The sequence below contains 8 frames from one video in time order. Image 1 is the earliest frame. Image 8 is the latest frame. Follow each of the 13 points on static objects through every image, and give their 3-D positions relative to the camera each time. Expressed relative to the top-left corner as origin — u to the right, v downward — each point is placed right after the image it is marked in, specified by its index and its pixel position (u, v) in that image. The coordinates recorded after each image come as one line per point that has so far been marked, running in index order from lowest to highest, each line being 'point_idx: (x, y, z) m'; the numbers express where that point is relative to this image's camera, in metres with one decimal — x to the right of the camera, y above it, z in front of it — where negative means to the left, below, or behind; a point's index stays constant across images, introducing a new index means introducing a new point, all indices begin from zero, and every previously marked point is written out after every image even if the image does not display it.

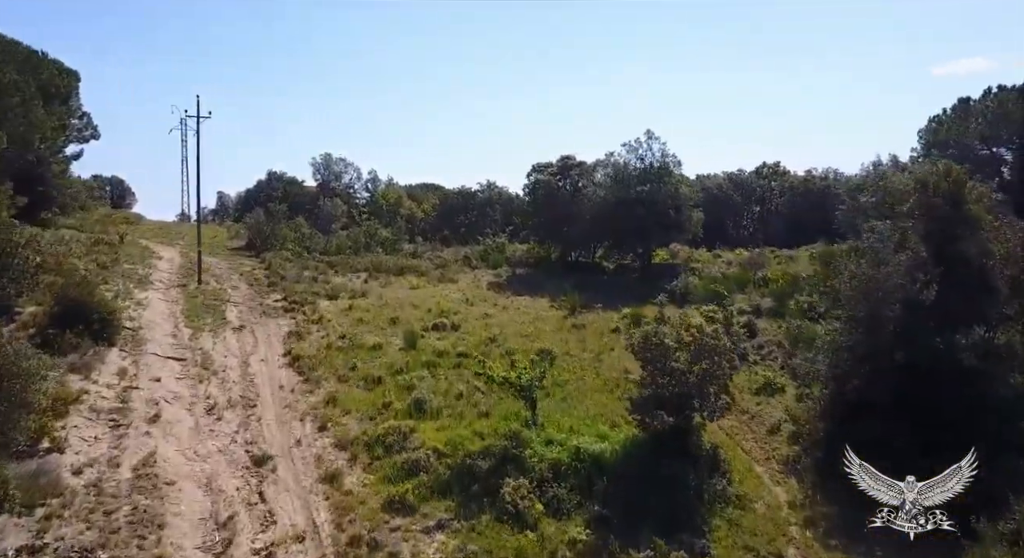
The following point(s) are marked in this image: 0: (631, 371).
0: (+3.3, -2.6, +19.8) m
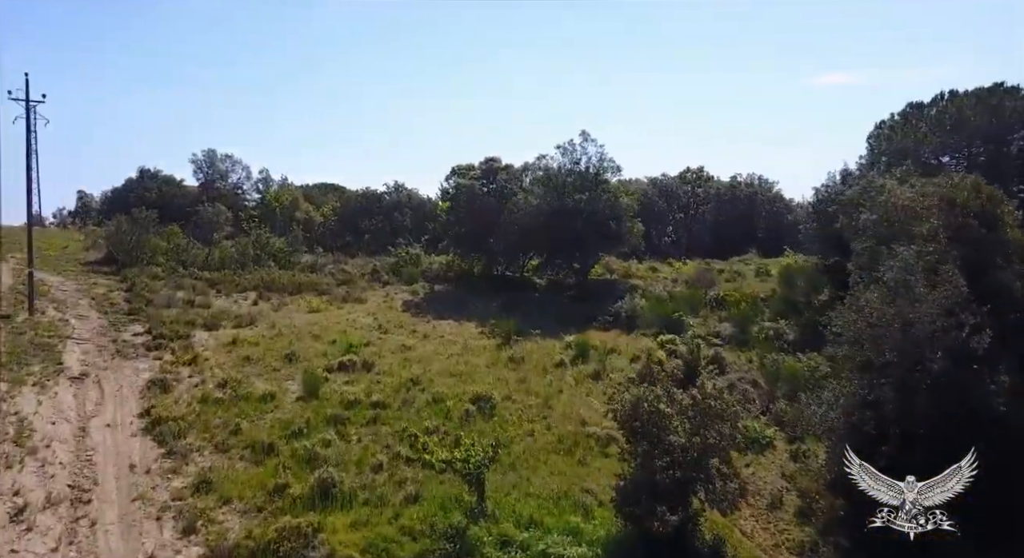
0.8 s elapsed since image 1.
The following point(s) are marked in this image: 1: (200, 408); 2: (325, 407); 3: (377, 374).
0: (+1.7, -3.3, +16.4) m
1: (-6.9, -2.9, +15.7) m
2: (-4.4, -3.0, +16.7) m
3: (-3.6, -2.6, +19.0) m
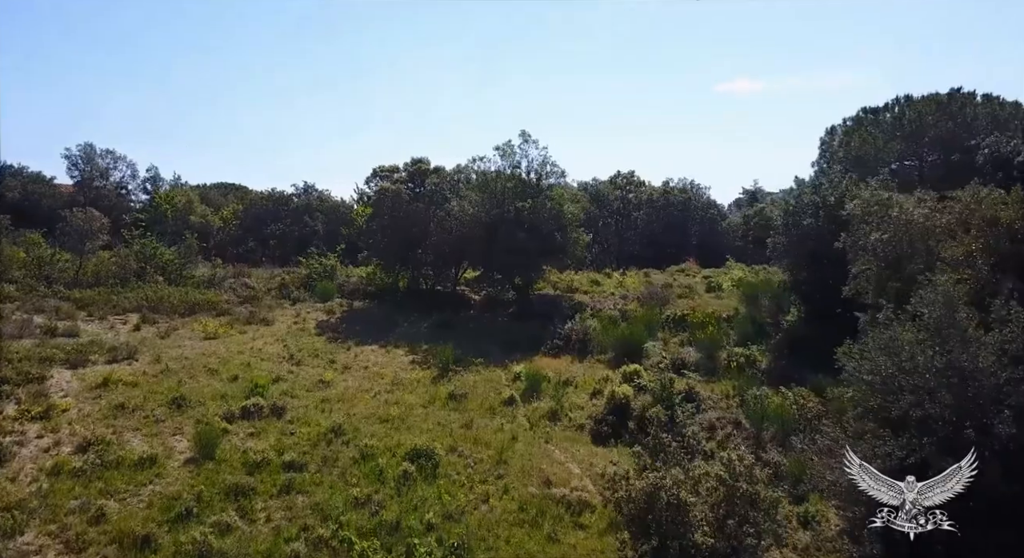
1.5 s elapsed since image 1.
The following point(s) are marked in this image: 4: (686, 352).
0: (+0.8, -3.8, +13.6) m
1: (-7.8, -3.5, +11.8) m
2: (-5.4, -3.6, +13.2) m
3: (-4.9, -3.2, +15.5) m
4: (+4.7, -2.0, +18.8) m
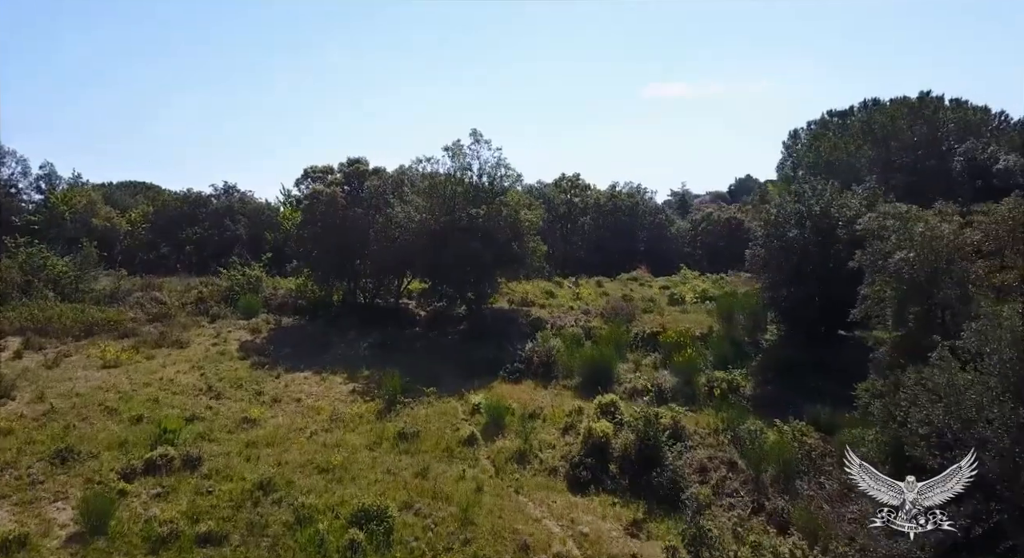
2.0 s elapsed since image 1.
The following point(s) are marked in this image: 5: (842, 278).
0: (+0.3, -4.3, +11.4) m
1: (-8.1, -3.9, +8.8) m
2: (-5.8, -4.1, +10.4) m
3: (-5.6, -3.6, +12.8) m
4: (+3.6, -2.4, +17.0) m
5: (+7.5, 0.0, +16.2) m
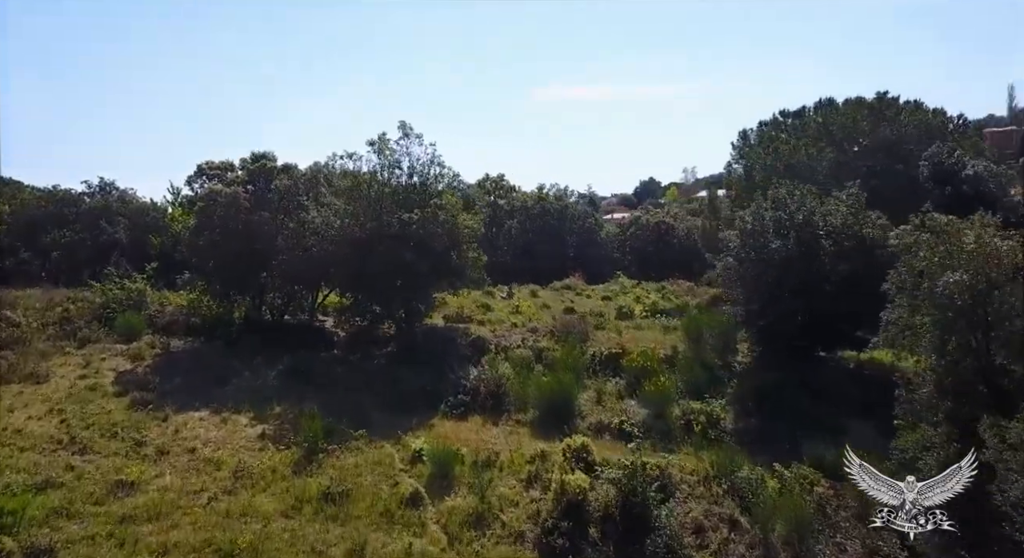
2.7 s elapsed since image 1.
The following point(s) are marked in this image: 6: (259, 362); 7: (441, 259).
0: (-0.1, -4.6, +8.8) m
1: (-8.0, -4.3, +5.1) m
2: (-6.0, -4.5, +7.0) m
3: (-6.0, -4.0, +9.4) m
4: (+2.5, -2.8, +14.8) m
5: (+6.5, -0.3, +14.5) m
6: (-6.8, -2.2, +18.7) m
7: (-1.9, +0.5, +18.4) m
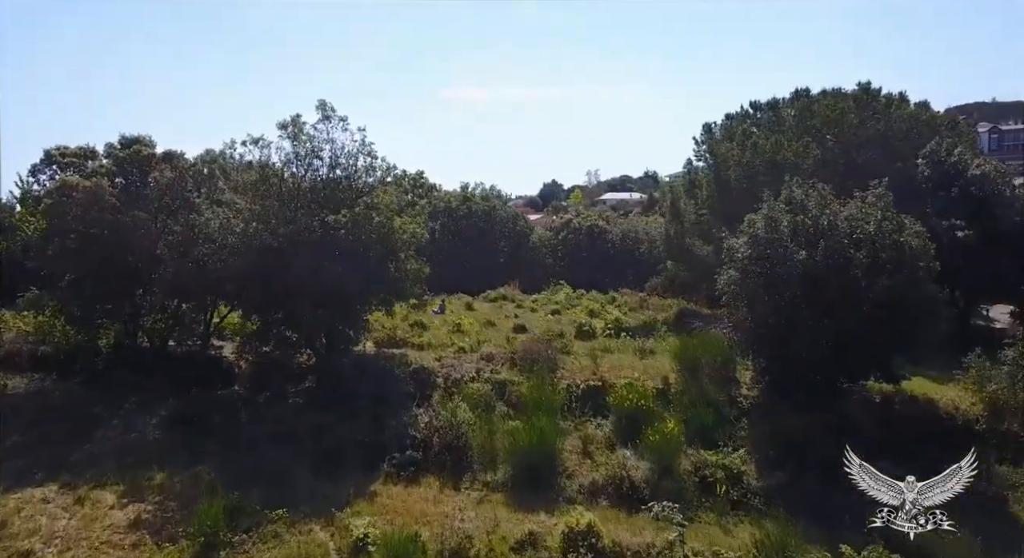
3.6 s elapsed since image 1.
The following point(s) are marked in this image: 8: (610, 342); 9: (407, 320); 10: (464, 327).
0: (+0.3, -5.0, +5.4) m
1: (-7.1, -4.7, +0.7) m
2: (-5.3, -4.8, +2.8) m
3: (-5.7, -4.4, +5.2) m
4: (+2.0, -3.1, +11.8) m
5: (+5.9, -0.6, +12.0) m
6: (-7.7, -2.6, +14.3) m
7: (-2.9, +0.2, +14.7) m
8: (+2.4, -1.6, +17.6) m
9: (-3.0, -1.1, +20.0) m
10: (-1.4, -1.3, +19.9) m
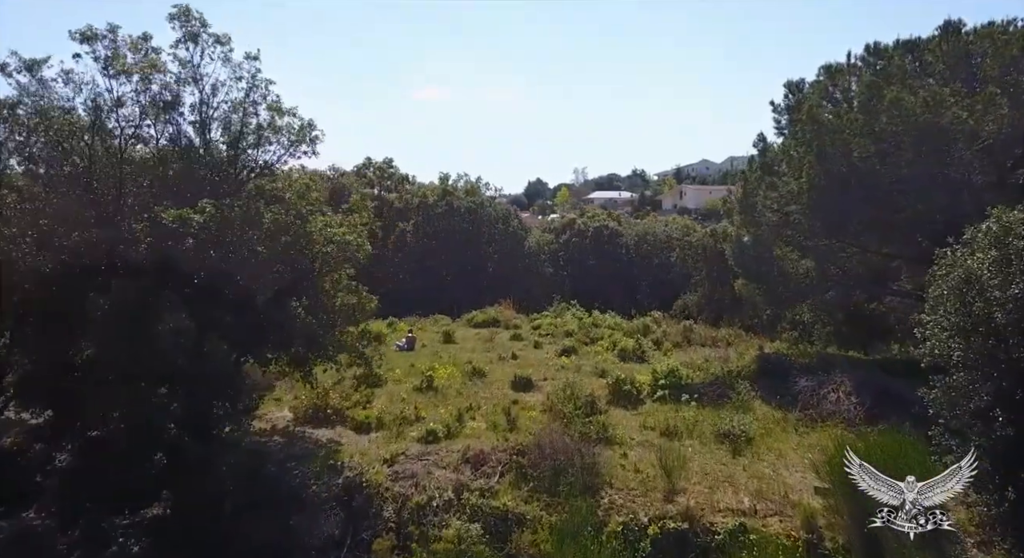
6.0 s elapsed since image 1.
0: (+0.6, -5.6, -1.2) m
1: (-6.6, -5.3, -6.1) m
2: (-5.0, -5.4, -4.0) m
3: (-5.4, -4.9, -1.6) m
4: (+2.1, -3.7, +5.1) m
5: (+6.1, -1.2, +5.4) m
6: (-7.6, -3.1, +7.5) m
7: (-2.8, -0.4, +8.0) m
8: (+2.5, -2.1, +10.9) m
9: (-3.1, -1.6, +13.2) m
10: (-1.4, -1.9, +13.2) m
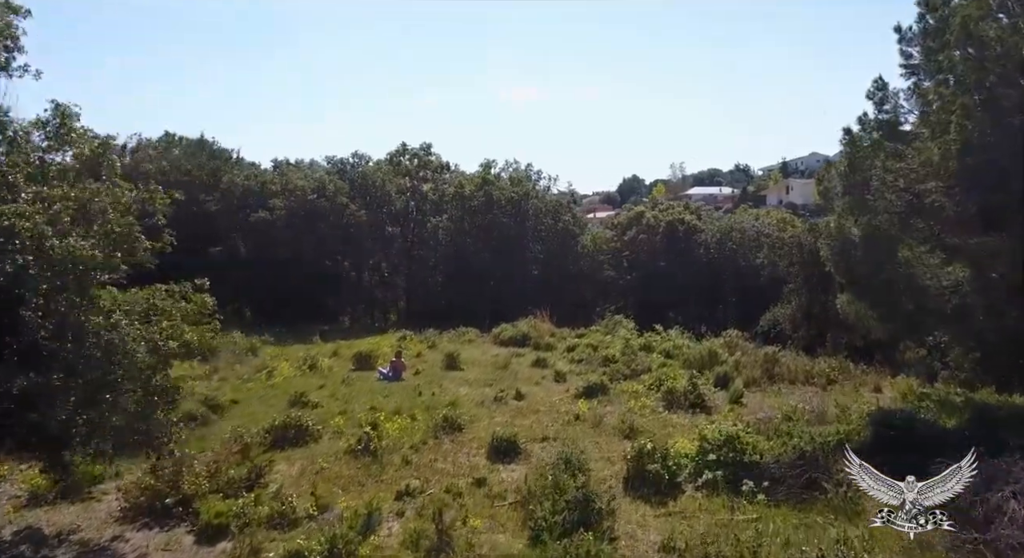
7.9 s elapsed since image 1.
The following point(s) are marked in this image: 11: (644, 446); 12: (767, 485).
0: (-1.7, -5.8, -5.4) m
1: (-9.6, -5.4, -9.3) m
2: (-7.6, -5.6, -7.4) m
3: (-7.7, -5.1, -5.0) m
4: (+0.7, -3.9, +0.6) m
5: (+4.7, -1.4, +0.4) m
6: (-8.7, -3.3, +4.3) m
7: (-3.8, -0.6, +4.1) m
8: (+1.8, -2.3, +6.3) m
9: (-3.3, -1.8, +9.3) m
10: (-1.7, -2.0, +9.1) m
11: (+1.3, -2.0, +8.1) m
12: (+2.8, -2.1, +7.6) m
